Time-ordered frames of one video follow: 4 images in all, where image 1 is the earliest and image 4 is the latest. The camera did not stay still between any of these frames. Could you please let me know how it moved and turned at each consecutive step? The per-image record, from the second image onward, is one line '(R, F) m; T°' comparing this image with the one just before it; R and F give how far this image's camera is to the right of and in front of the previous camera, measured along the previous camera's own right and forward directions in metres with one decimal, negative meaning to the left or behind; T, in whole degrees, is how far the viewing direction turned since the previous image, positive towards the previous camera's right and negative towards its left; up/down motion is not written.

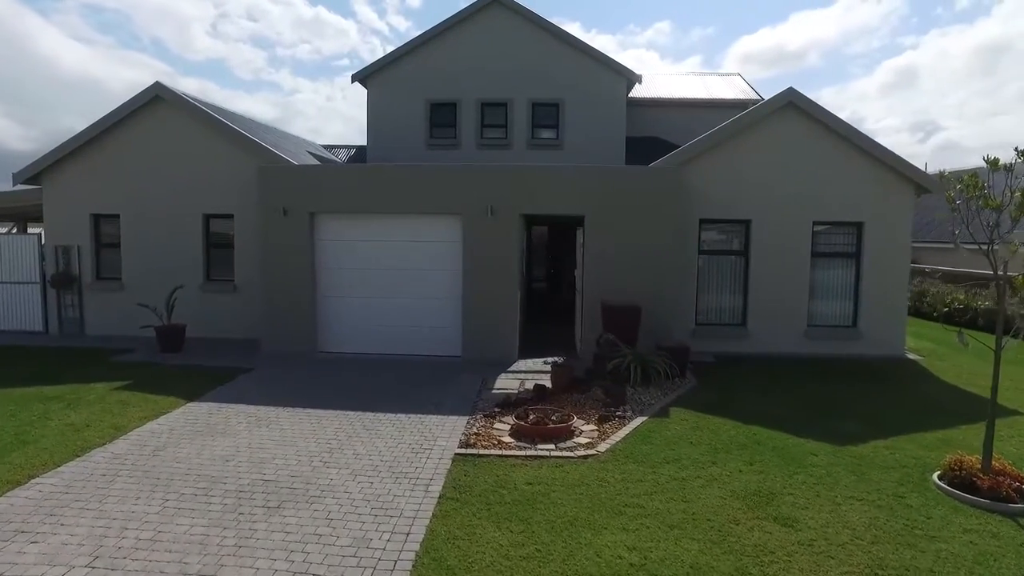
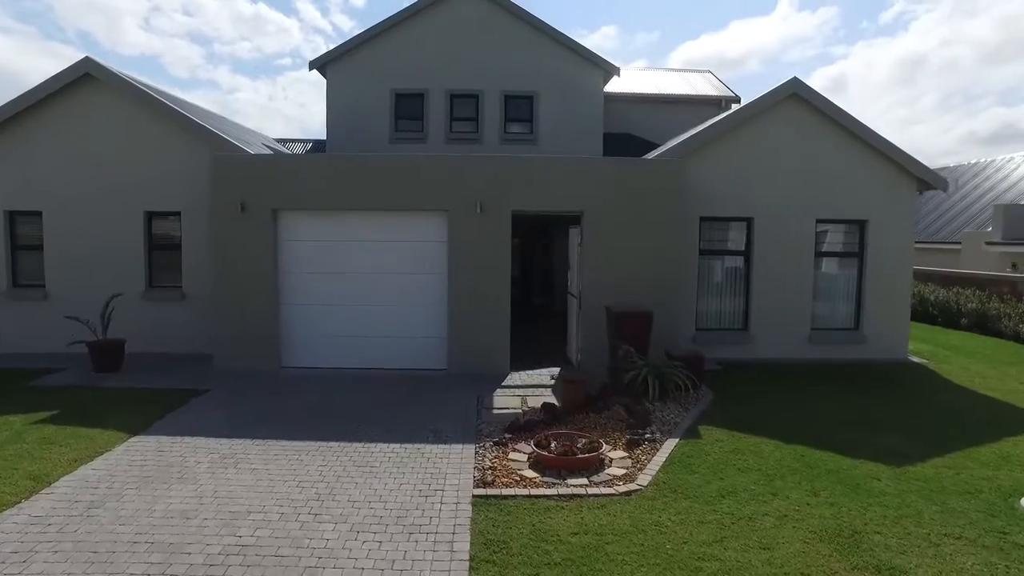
(-0.7, +1.2) m; +5°
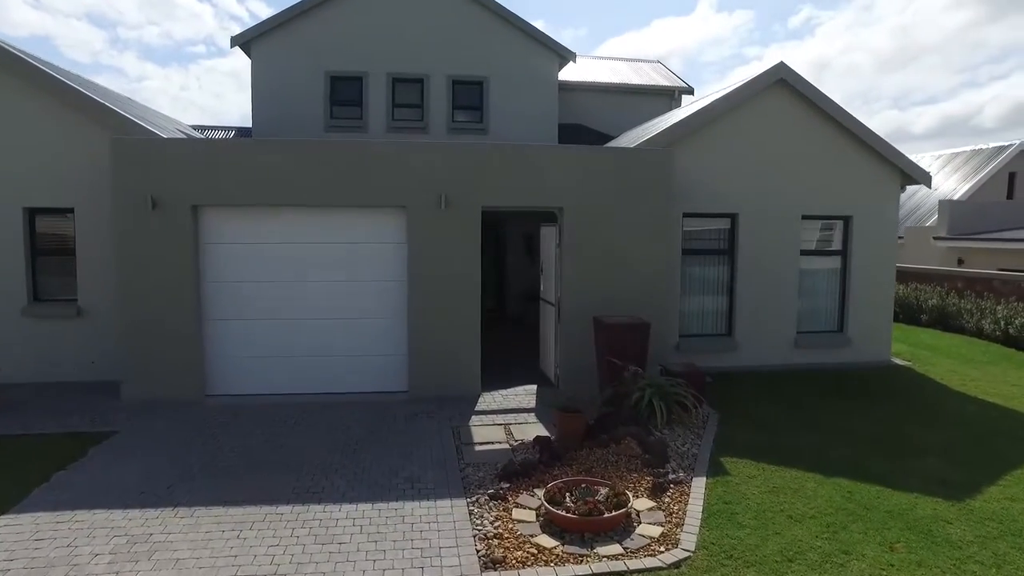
(-0.6, +1.4) m; +6°
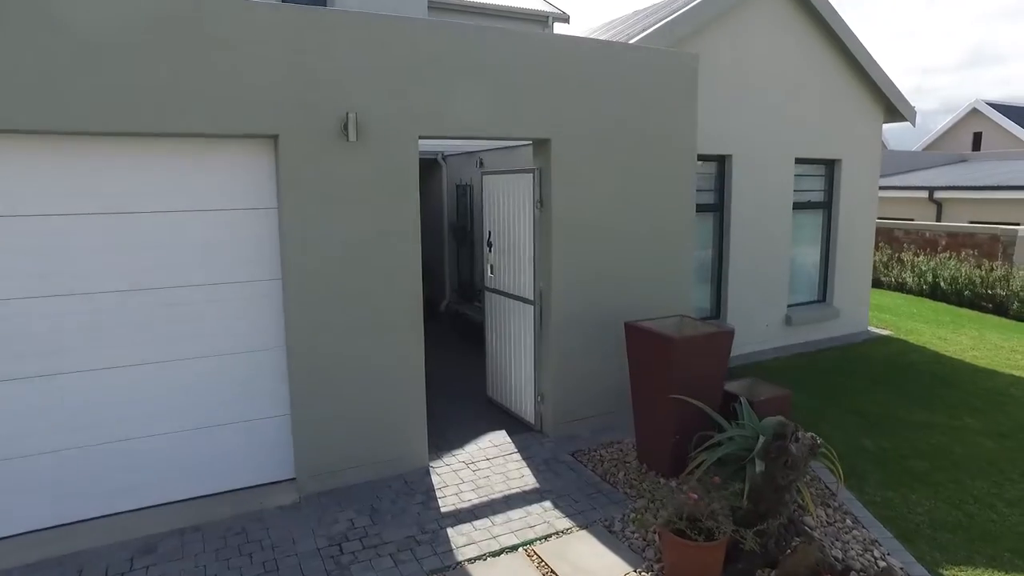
(-1.3, +4.0) m; +17°
